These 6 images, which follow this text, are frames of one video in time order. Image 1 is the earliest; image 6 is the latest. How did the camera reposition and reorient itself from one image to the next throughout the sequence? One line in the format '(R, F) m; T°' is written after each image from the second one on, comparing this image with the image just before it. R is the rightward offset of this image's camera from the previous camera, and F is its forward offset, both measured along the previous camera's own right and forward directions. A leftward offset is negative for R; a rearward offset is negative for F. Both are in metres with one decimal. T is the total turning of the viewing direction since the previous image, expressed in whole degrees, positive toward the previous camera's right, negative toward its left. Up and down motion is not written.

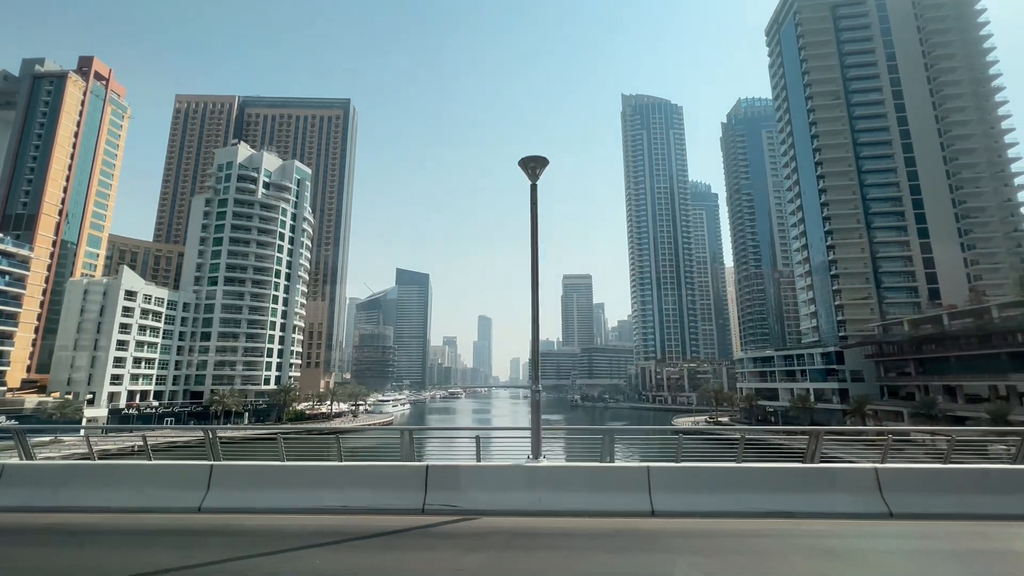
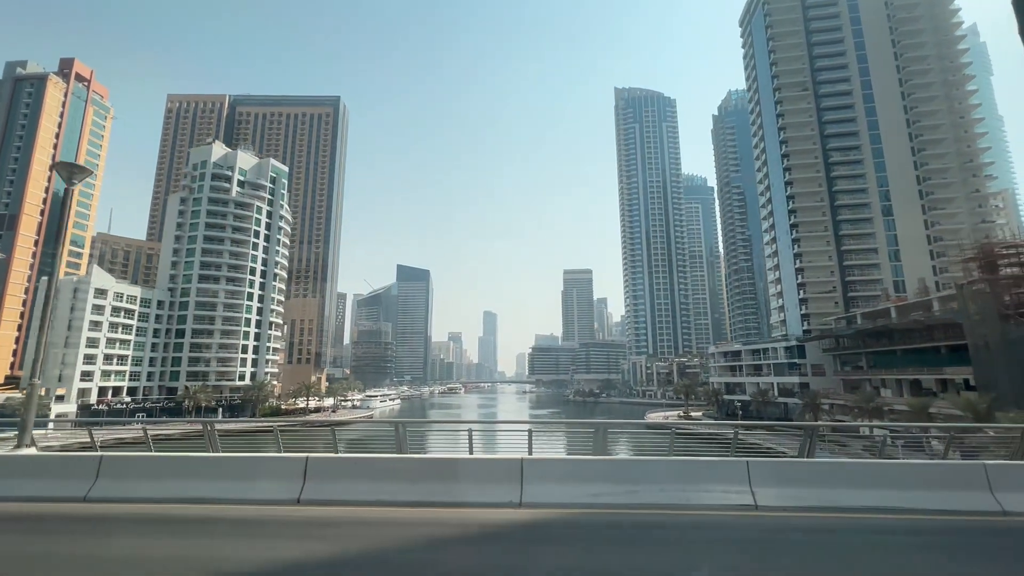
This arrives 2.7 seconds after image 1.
(+4.2, -0.1) m; -1°
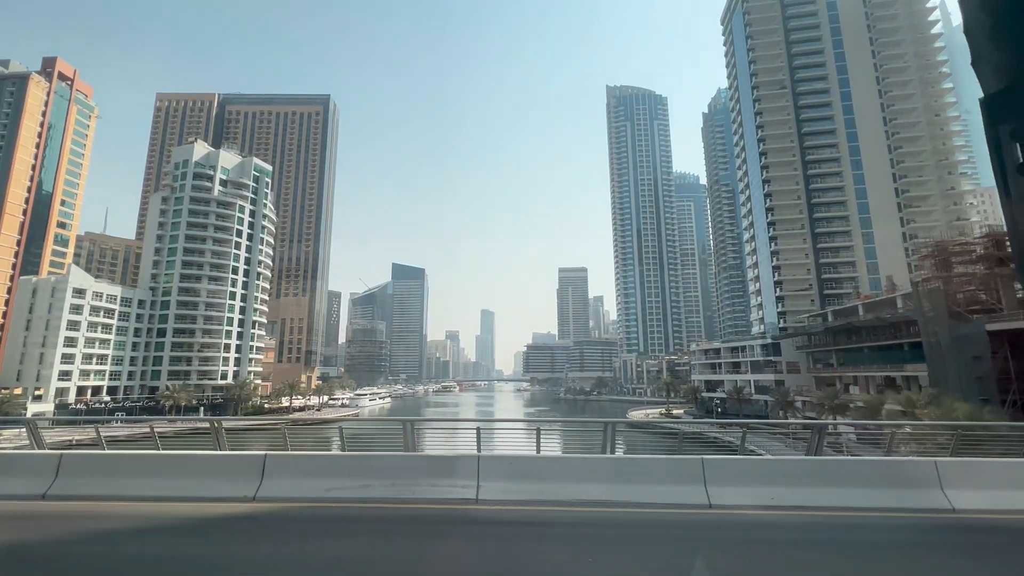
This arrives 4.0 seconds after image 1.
(+1.9, -0.1) m; 0°
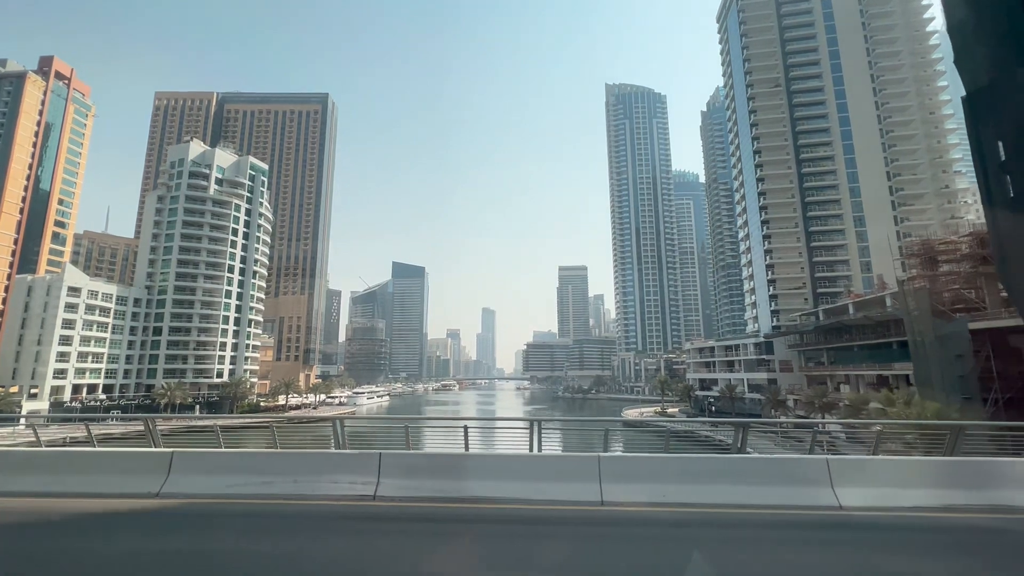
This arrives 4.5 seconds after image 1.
(+0.8, 0.0) m; 0°
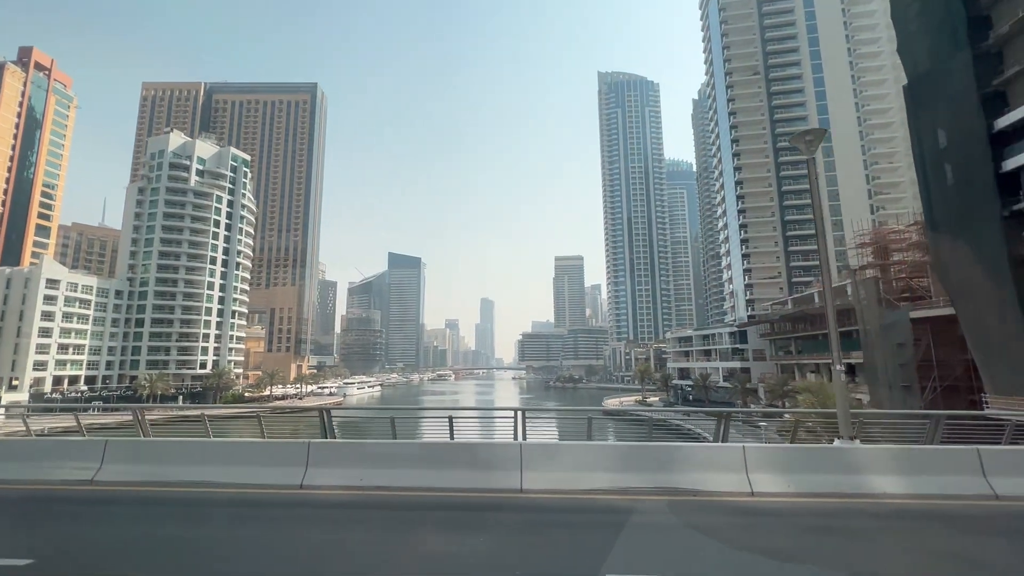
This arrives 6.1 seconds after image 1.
(+2.2, -0.1) m; 0°
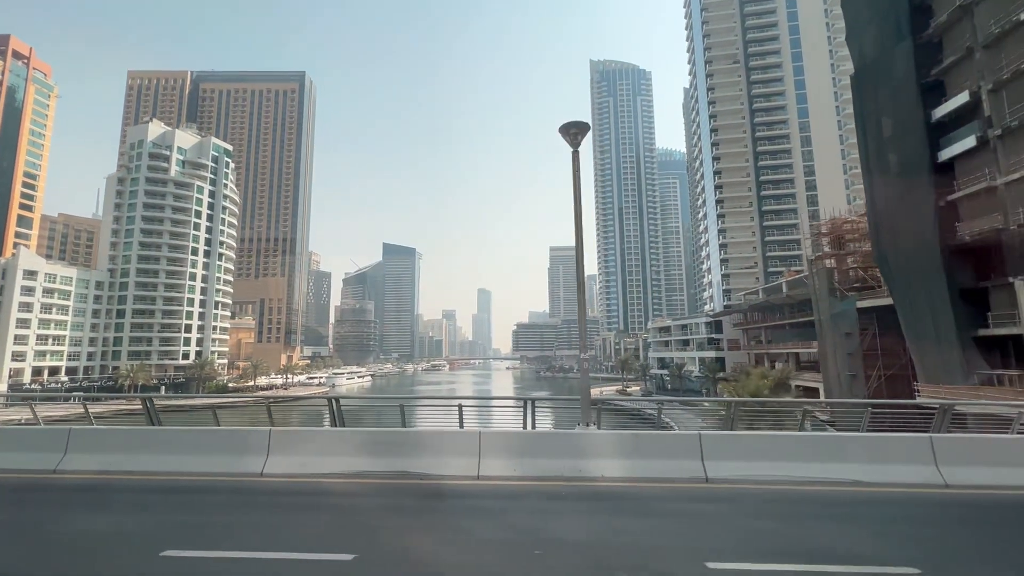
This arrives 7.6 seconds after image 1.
(+1.9, -0.1) m; 0°
